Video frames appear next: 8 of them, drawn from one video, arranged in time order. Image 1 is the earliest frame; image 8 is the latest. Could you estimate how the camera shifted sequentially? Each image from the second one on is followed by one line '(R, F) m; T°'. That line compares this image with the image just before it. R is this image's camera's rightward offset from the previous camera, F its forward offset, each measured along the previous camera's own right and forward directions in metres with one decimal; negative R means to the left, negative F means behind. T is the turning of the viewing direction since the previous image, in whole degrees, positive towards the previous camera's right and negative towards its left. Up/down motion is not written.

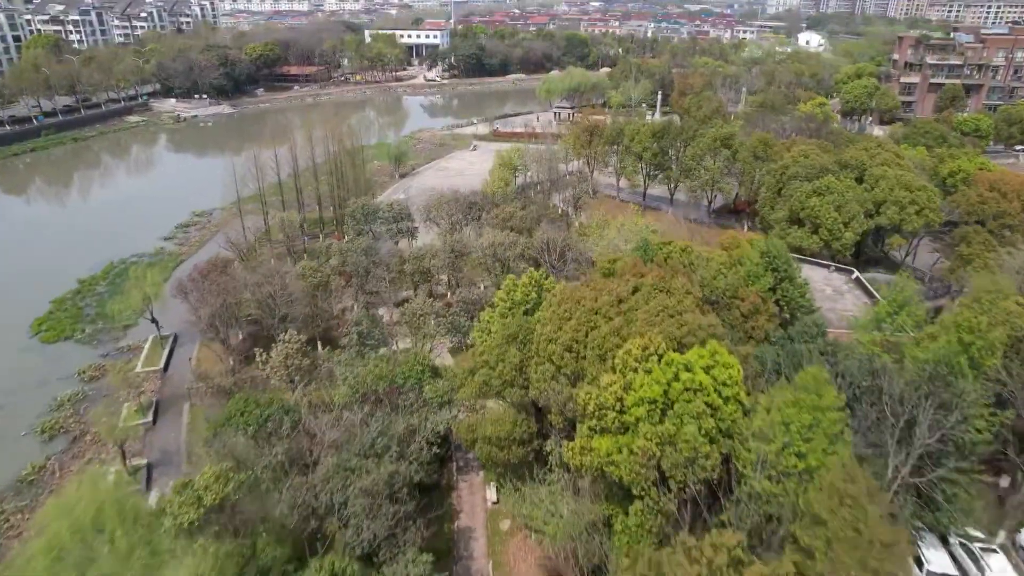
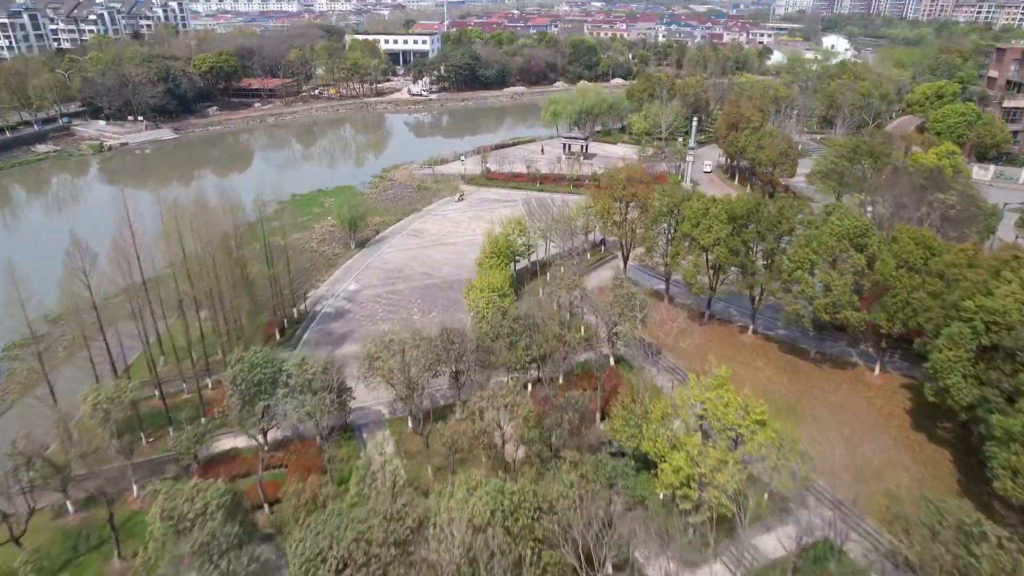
(0.0, +8.6) m; 0°
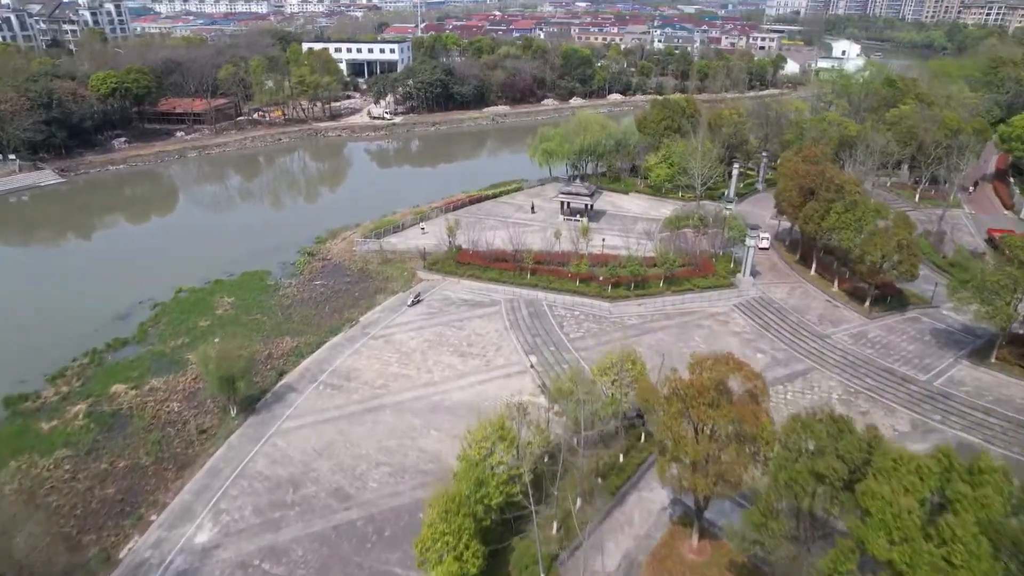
(+0.2, +8.9) m; +1°
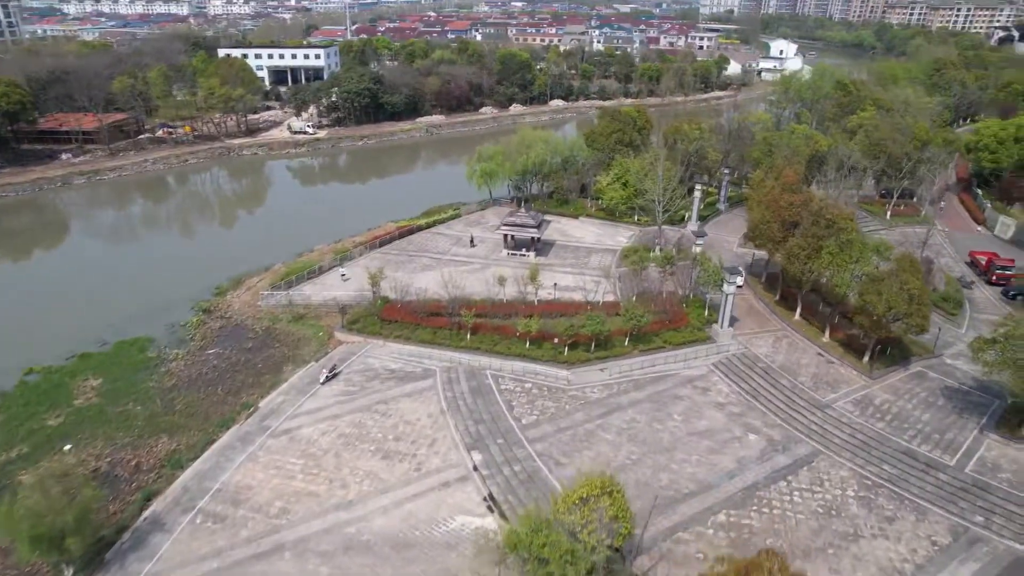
(+0.3, +3.3) m; +4°
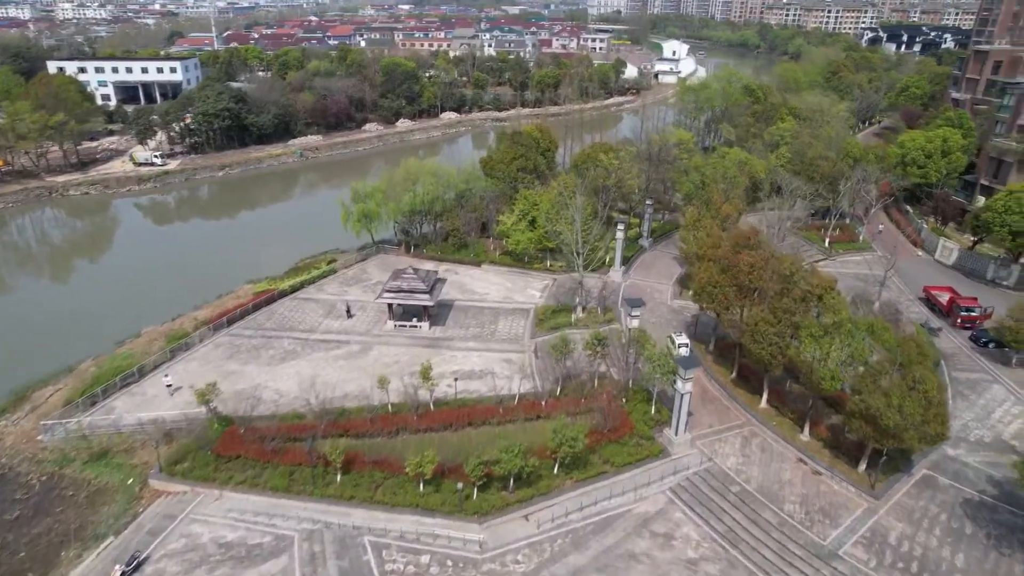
(+0.5, +4.4) m; +8°
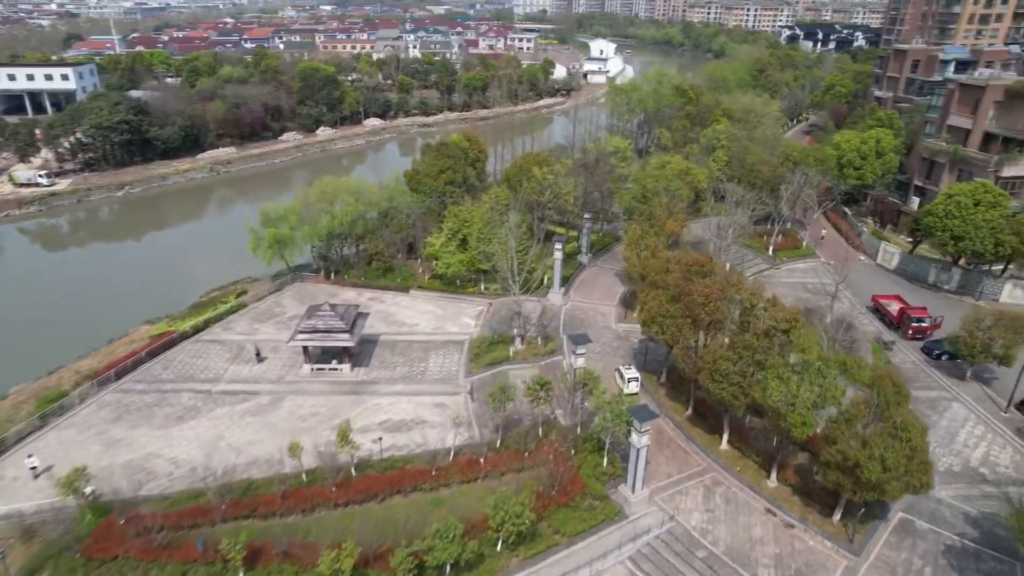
(+0.2, +1.7) m; +5°
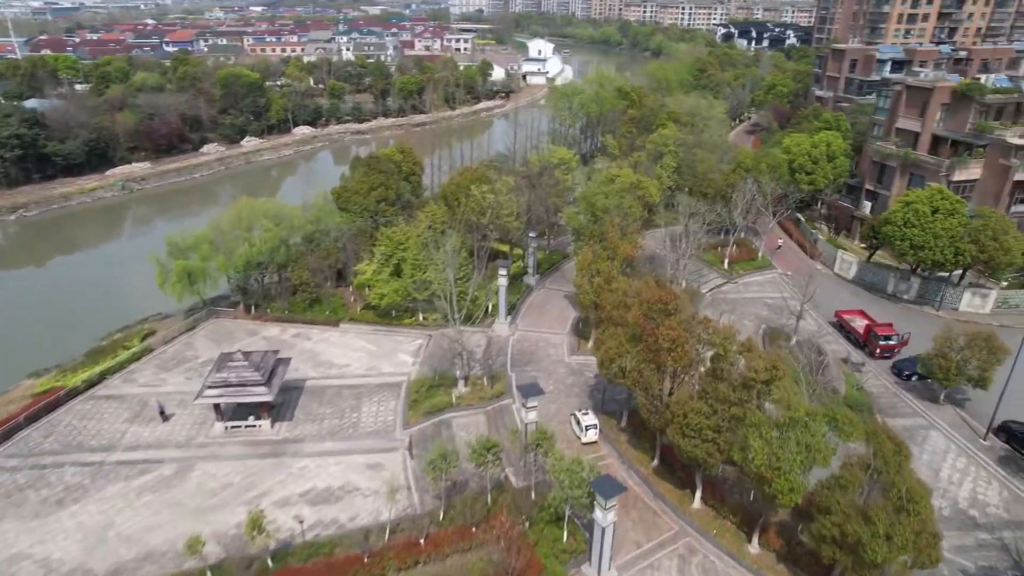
(+0.2, +1.7) m; +4°
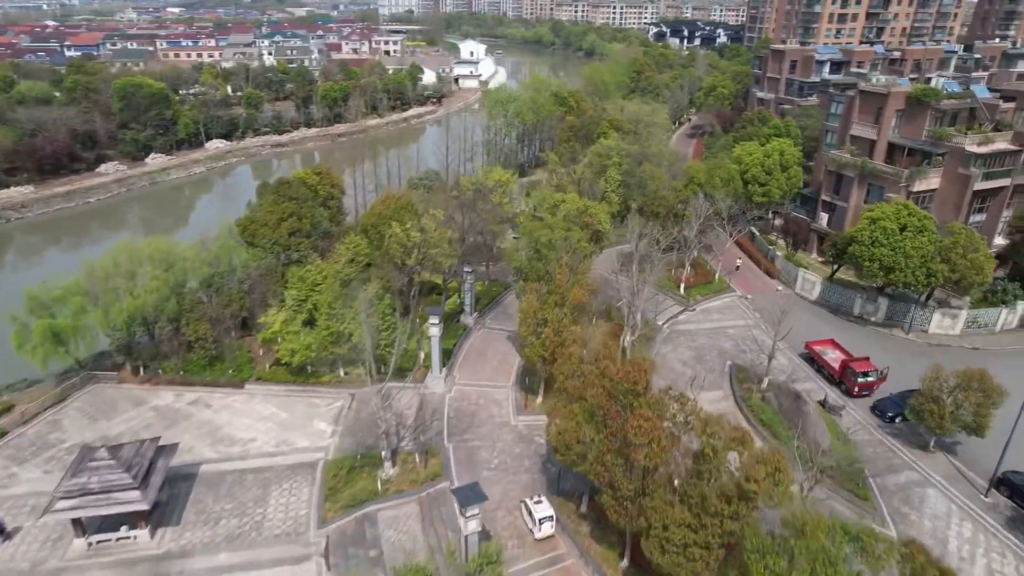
(+0.2, +2.3) m; +5°
